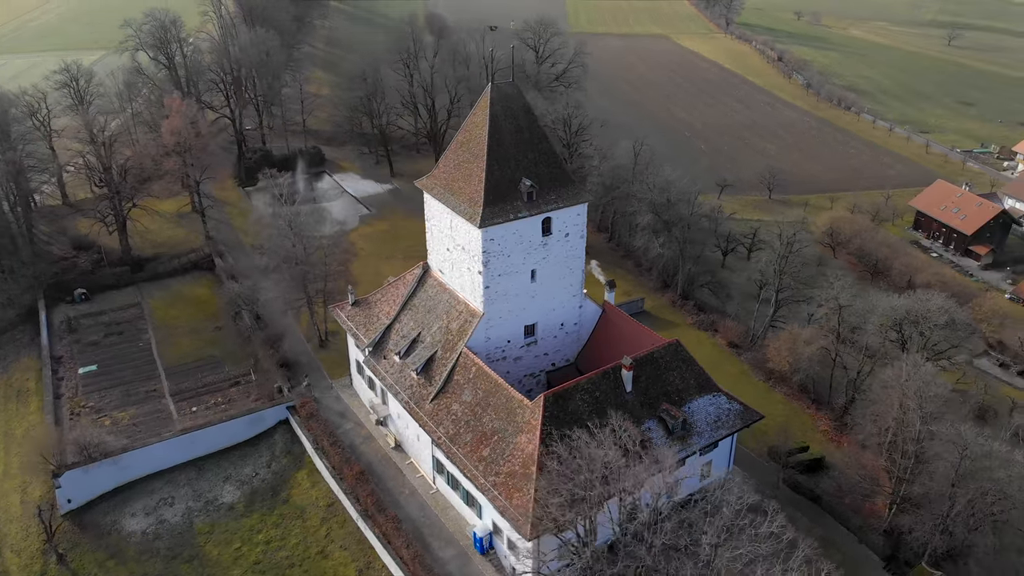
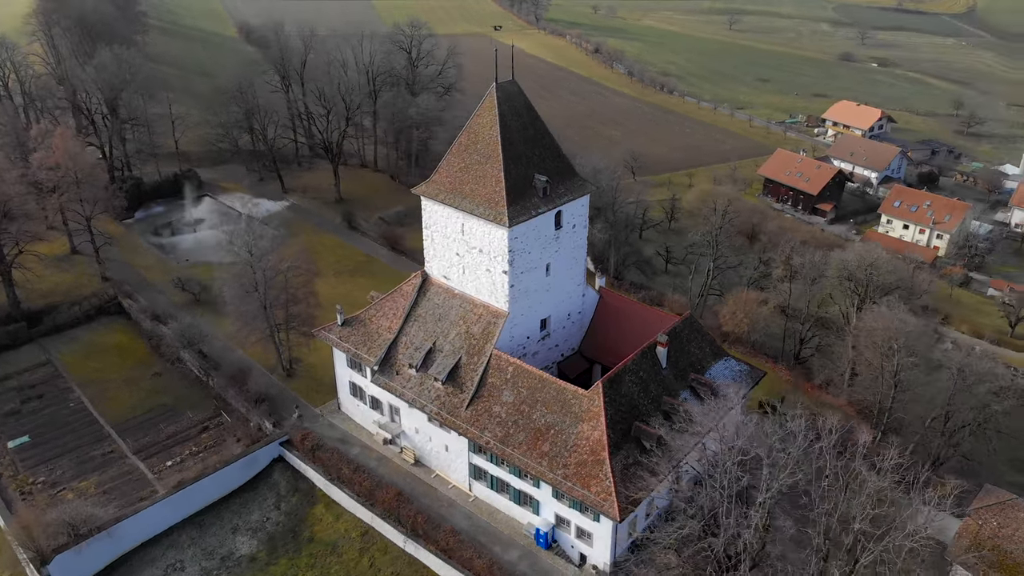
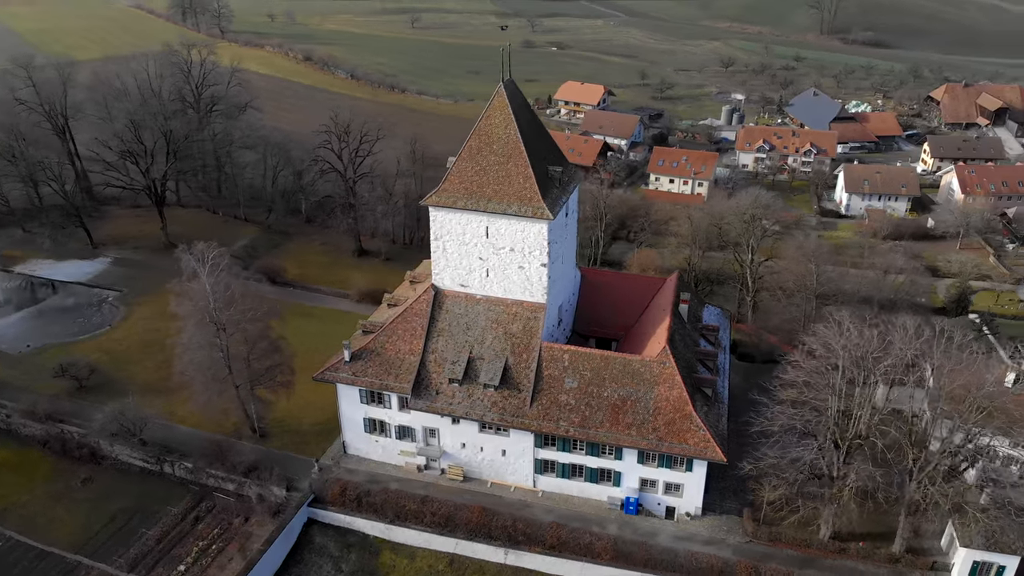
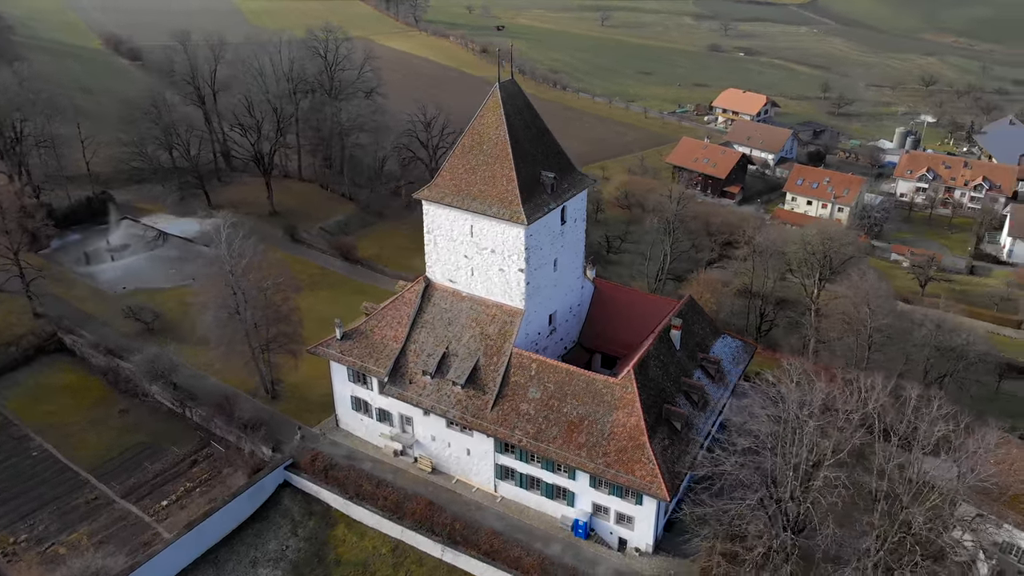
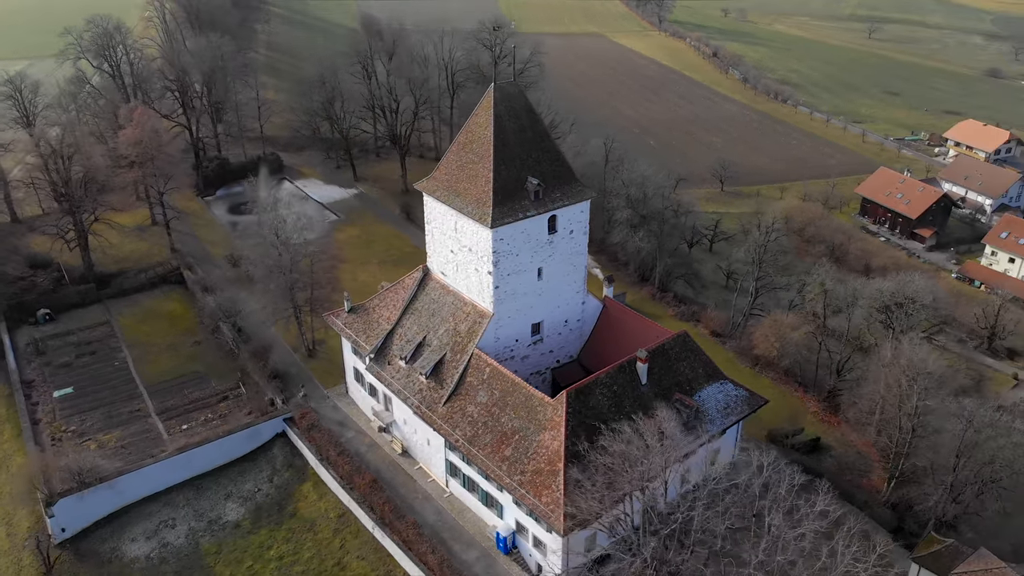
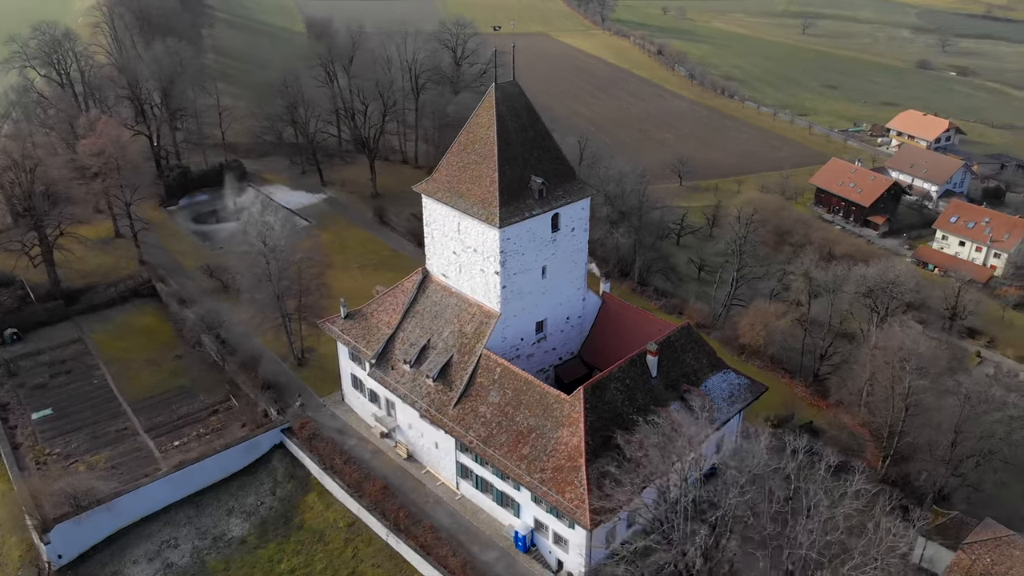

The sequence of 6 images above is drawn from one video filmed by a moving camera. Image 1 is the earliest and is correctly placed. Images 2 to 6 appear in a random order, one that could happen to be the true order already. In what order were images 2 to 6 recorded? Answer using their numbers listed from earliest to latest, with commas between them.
5, 6, 2, 4, 3
